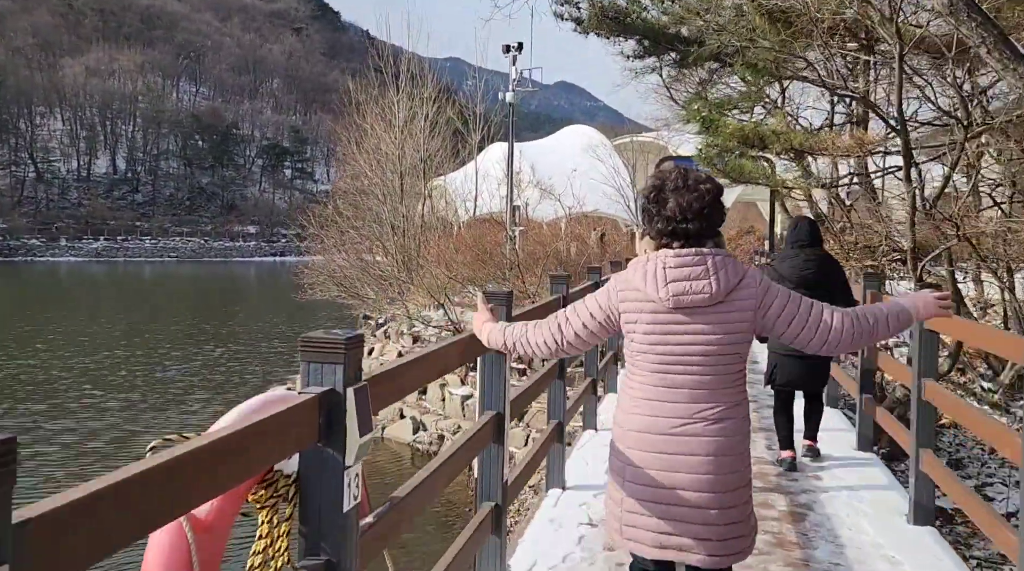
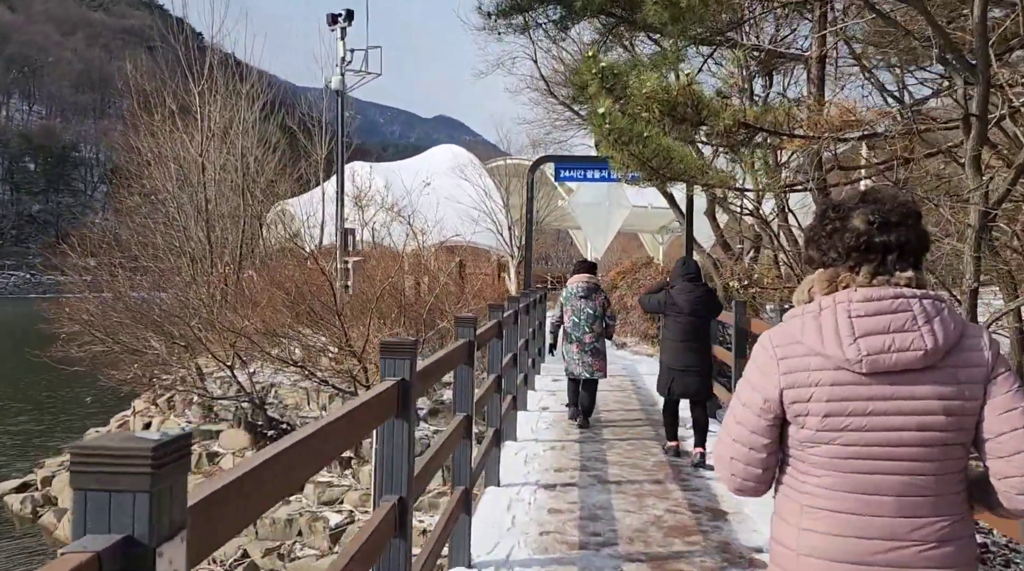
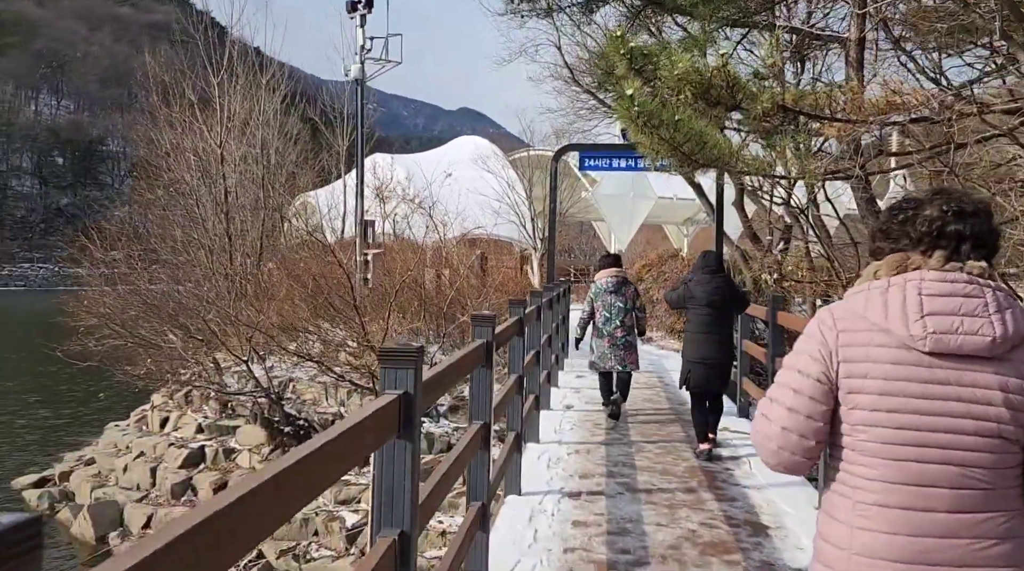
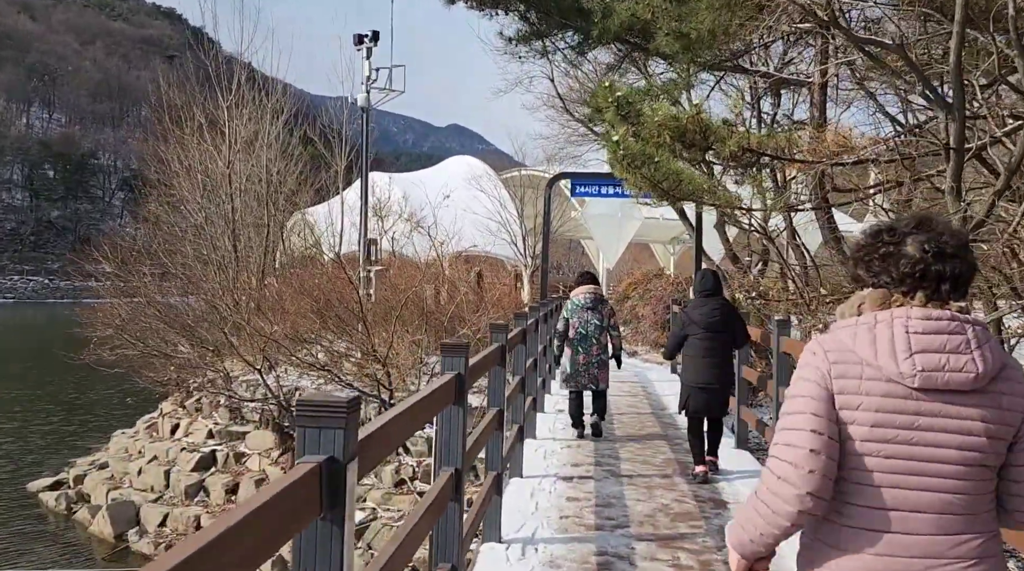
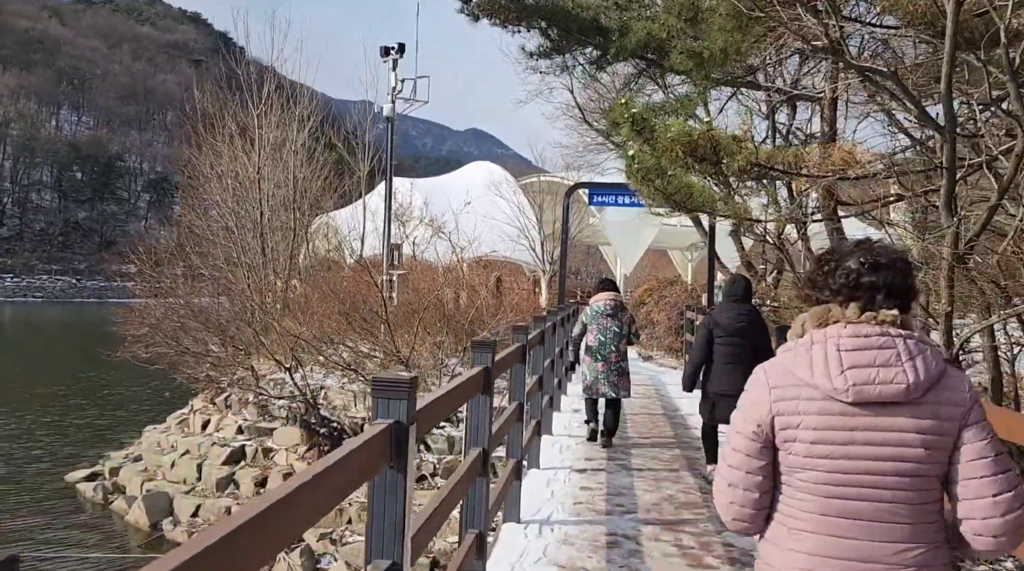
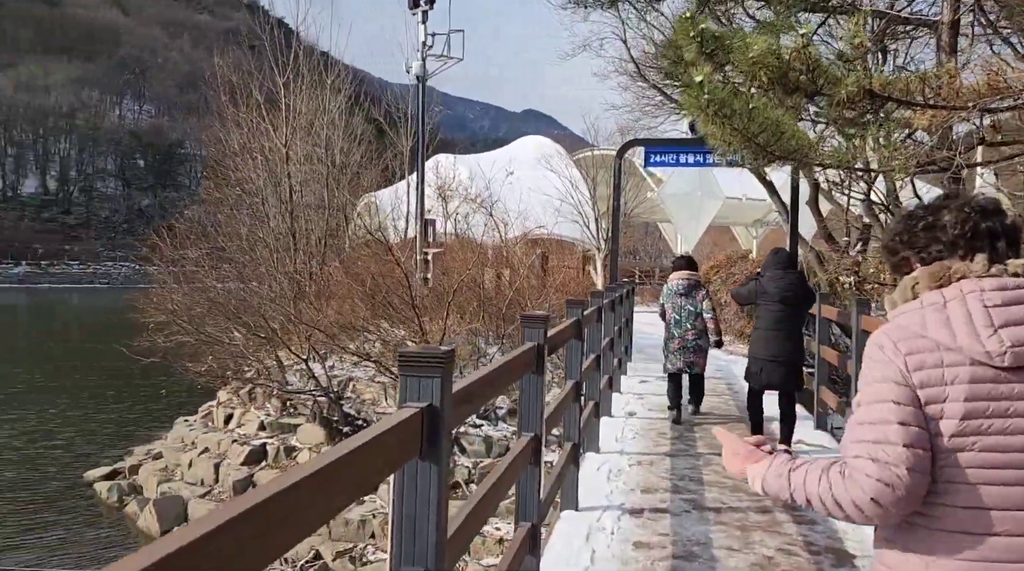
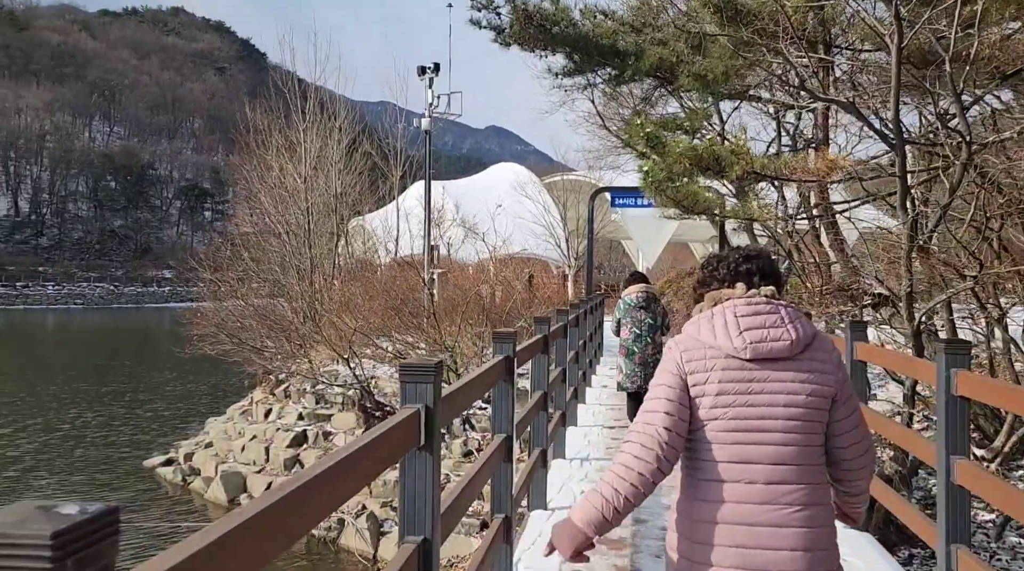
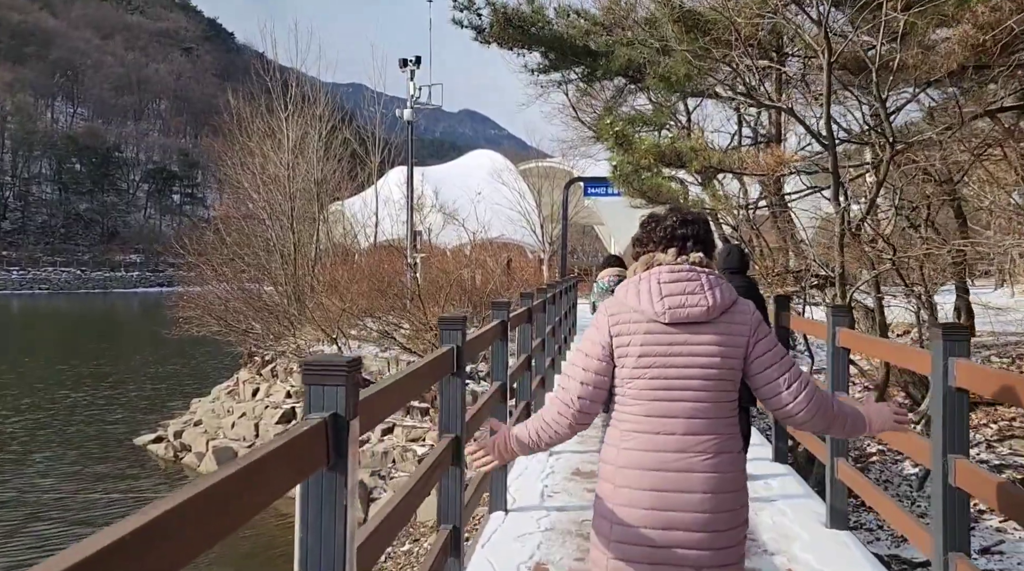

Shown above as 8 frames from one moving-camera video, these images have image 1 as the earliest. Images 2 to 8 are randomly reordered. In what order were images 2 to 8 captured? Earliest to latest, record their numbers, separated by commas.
8, 7, 5, 4, 2, 3, 6
